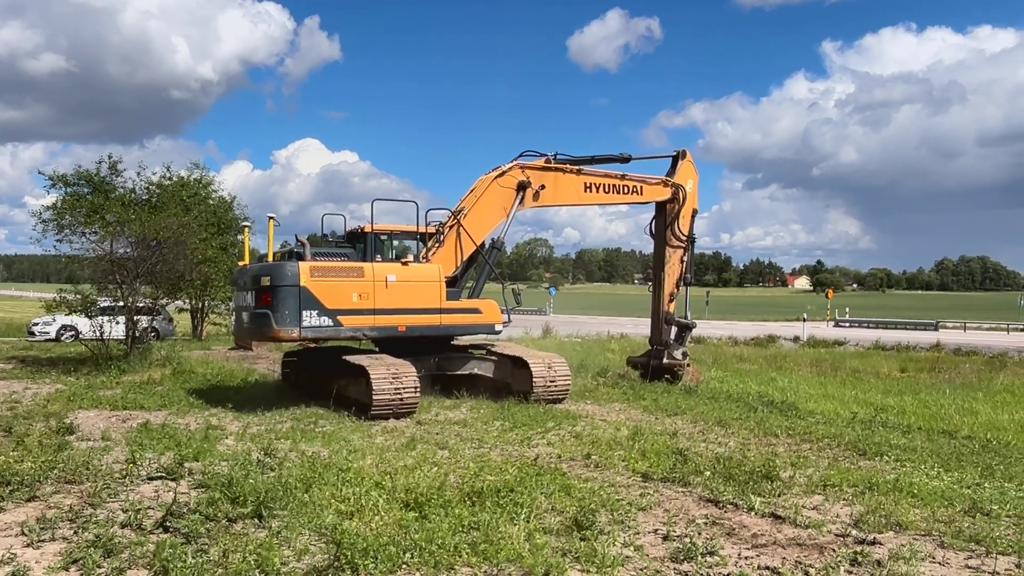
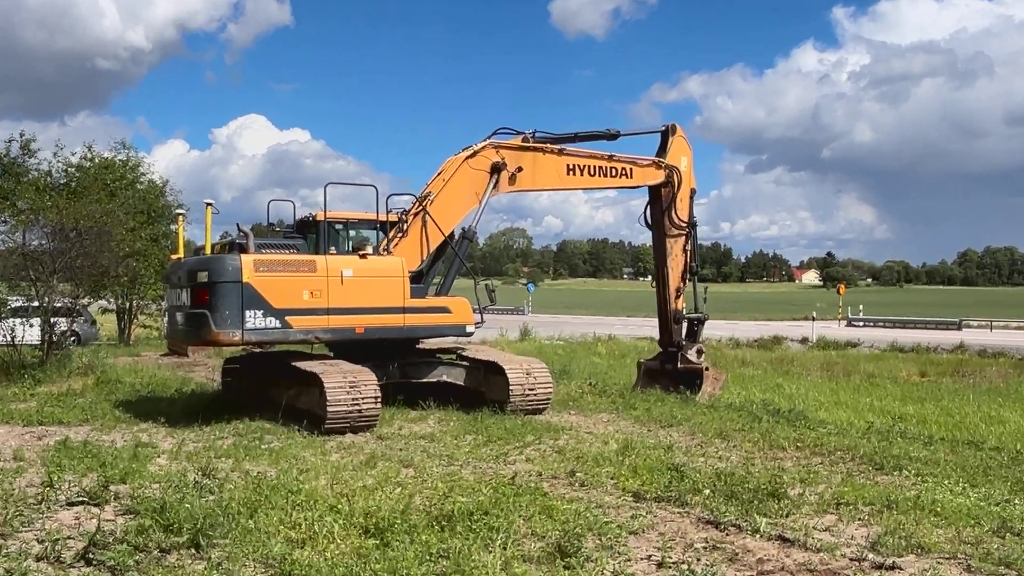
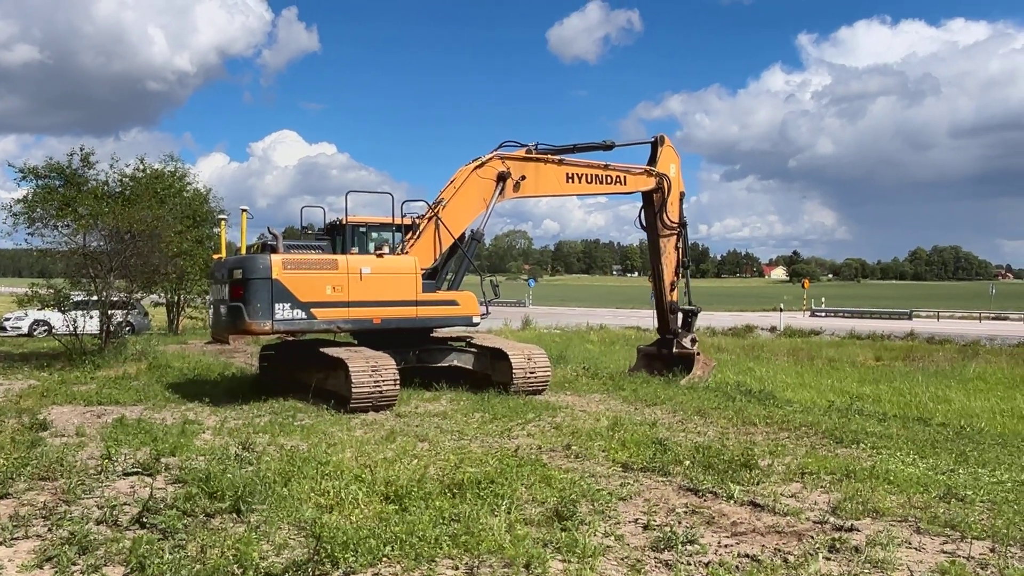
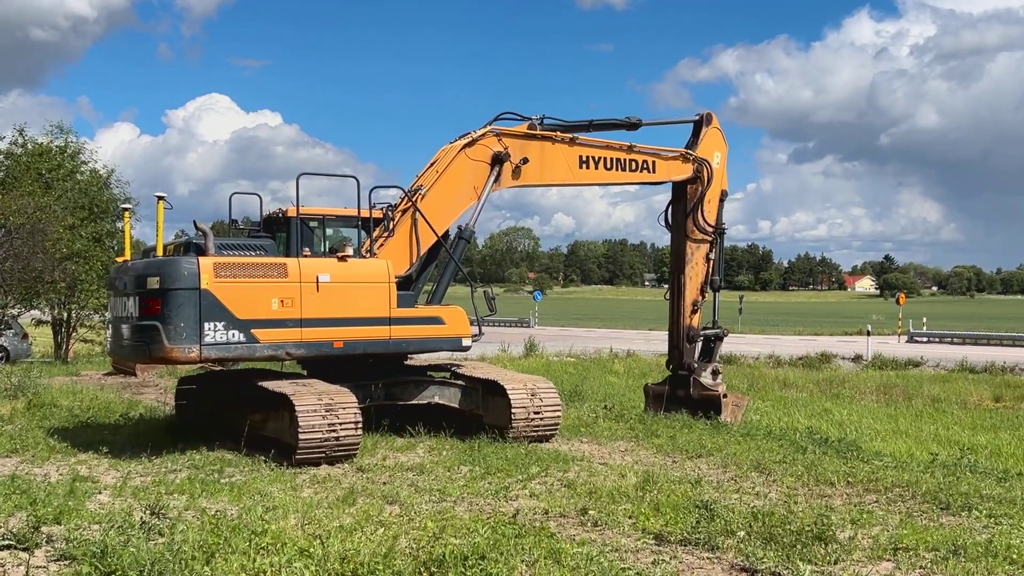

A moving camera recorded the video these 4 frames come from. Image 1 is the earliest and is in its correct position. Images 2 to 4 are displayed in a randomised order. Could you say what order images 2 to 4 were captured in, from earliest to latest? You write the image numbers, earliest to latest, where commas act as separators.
3, 2, 4
